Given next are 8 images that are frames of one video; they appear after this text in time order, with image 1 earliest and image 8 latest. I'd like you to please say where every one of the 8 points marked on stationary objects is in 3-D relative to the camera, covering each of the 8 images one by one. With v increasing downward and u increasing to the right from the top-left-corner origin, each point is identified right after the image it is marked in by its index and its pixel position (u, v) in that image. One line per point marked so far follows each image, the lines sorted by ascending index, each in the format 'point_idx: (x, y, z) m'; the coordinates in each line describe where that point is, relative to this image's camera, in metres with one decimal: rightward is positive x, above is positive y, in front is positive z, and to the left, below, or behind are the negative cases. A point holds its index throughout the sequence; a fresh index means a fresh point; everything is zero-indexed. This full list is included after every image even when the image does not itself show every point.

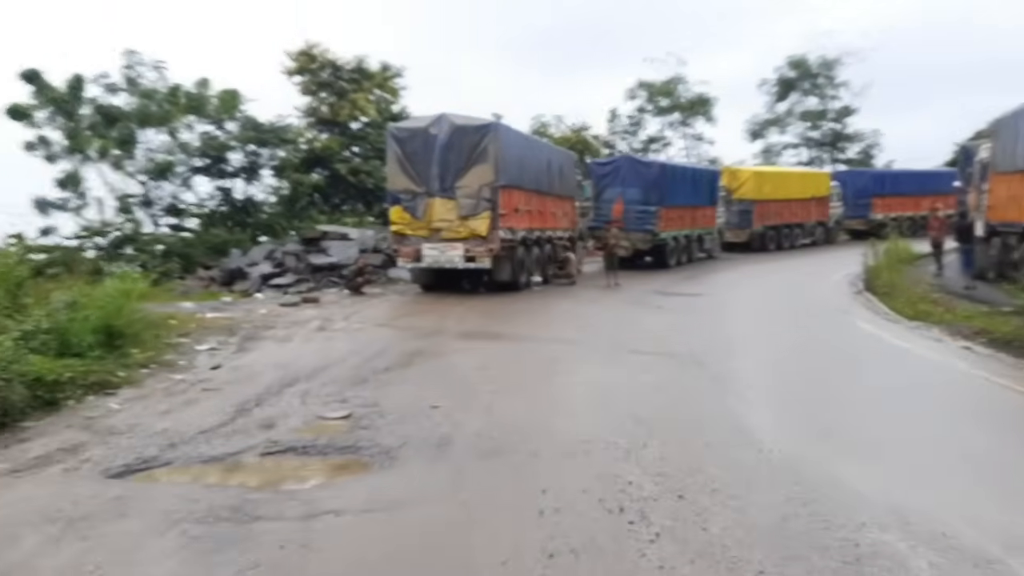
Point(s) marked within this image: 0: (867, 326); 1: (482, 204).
0: (+5.9, -0.6, +14.1) m
1: (-0.7, +1.9, +19.8) m
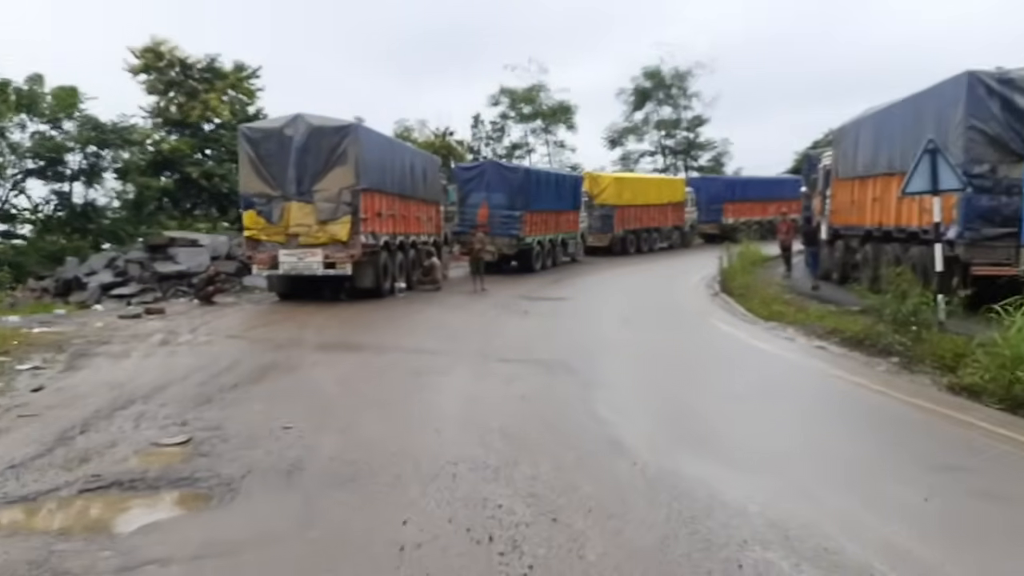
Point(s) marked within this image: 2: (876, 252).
0: (+3.6, -0.6, +14.4) m
1: (-3.8, +1.8, +19.0) m
2: (+7.9, +0.8, +18.7) m
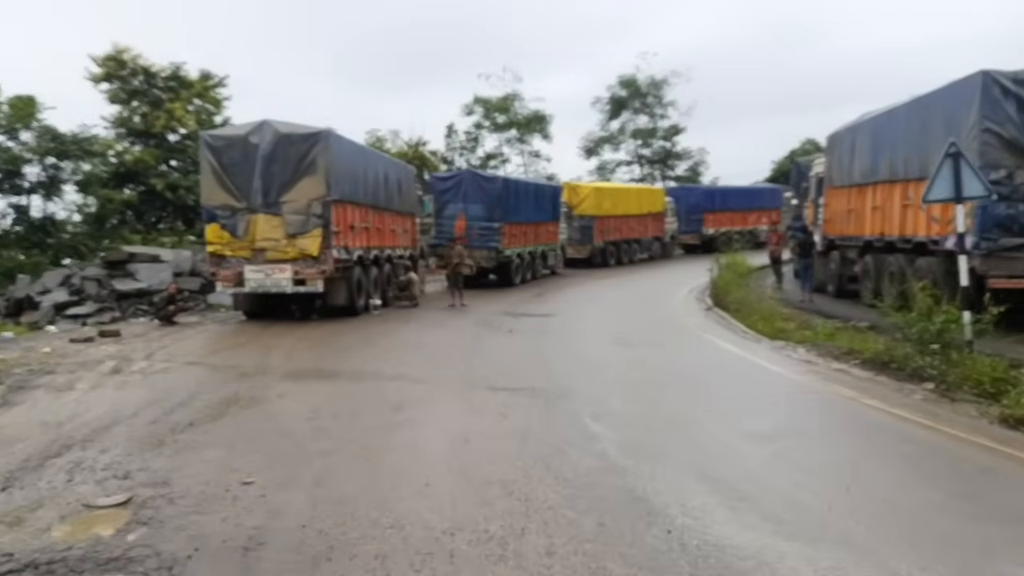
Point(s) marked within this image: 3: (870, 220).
0: (+3.4, -0.9, +13.4) m
1: (-4.2, +1.4, +17.8) m
2: (+7.6, +0.5, +17.8) m
3: (+7.5, +1.4, +17.9) m
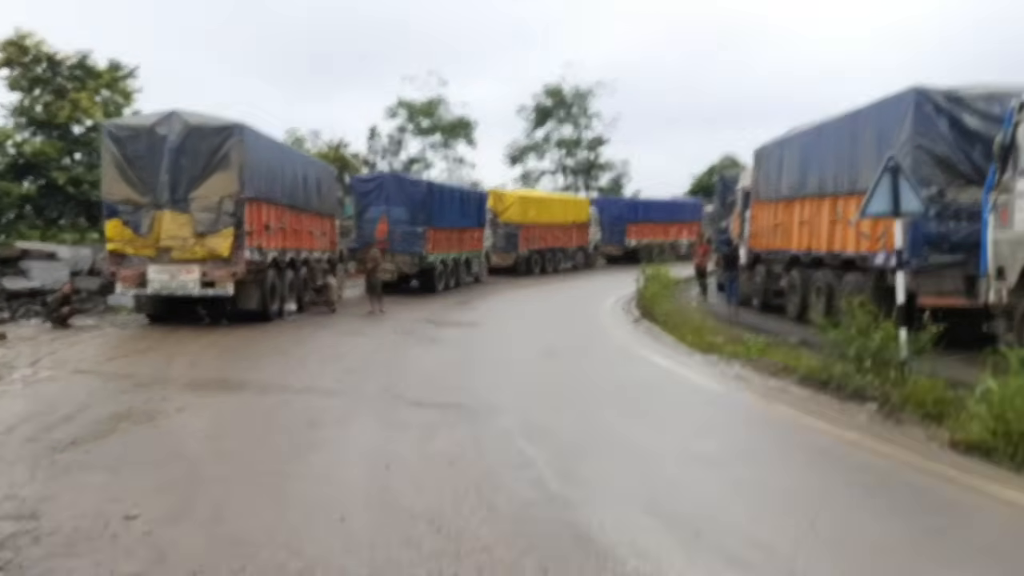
0: (+2.3, -1.1, +13.0) m
1: (-5.6, +1.3, +16.7) m
2: (+6.0, +0.2, +17.8) m
3: (+6.0, +1.1, +17.9) m
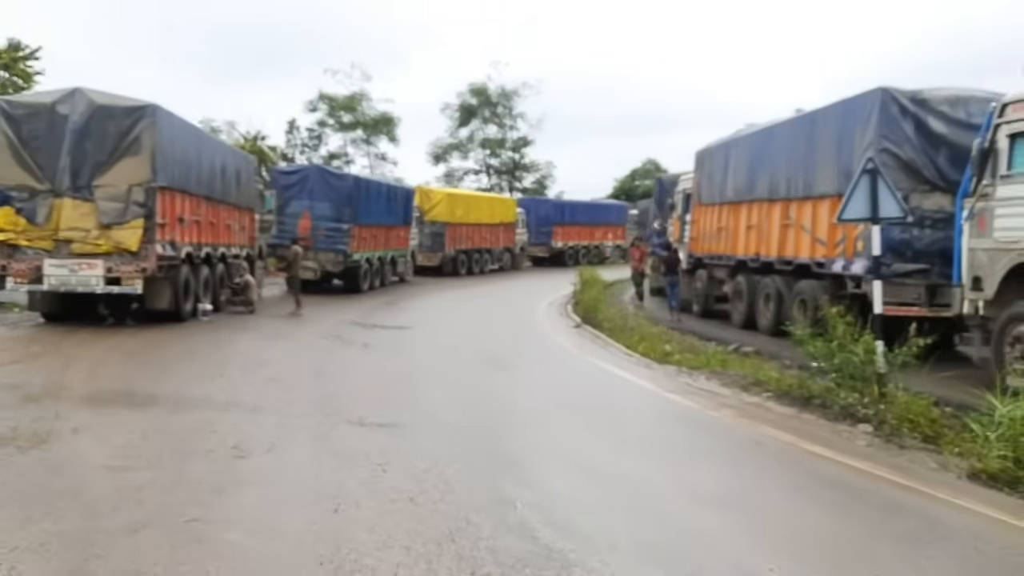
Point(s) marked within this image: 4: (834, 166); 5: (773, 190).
0: (+1.5, -1.1, +12.1) m
1: (-6.7, +1.4, +15.1) m
2: (+4.8, +0.1, +17.3) m
3: (+4.7, +1.0, +17.4) m
4: (+5.0, +1.9, +13.5) m
5: (+4.9, +1.8, +16.0) m
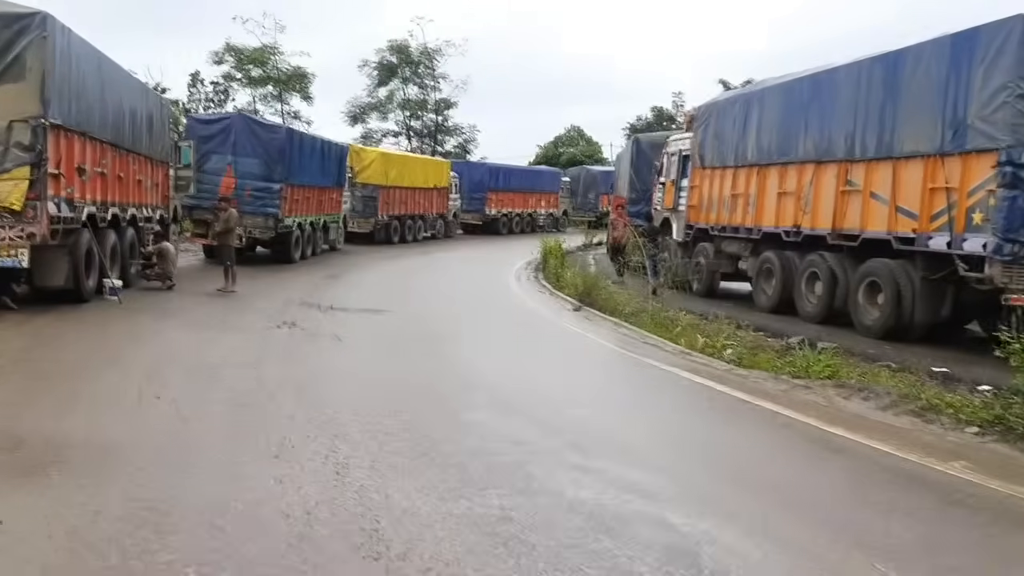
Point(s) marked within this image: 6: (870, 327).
0: (+1.9, -0.9, +9.3) m
1: (-6.5, +1.7, +11.2) m
2: (+4.6, +0.5, +14.7) m
3: (+4.6, +1.4, +14.7) m
4: (+5.3, +2.1, +10.8) m
5: (+4.9, +2.2, +13.4) m
6: (+5.0, -0.6, +12.0) m
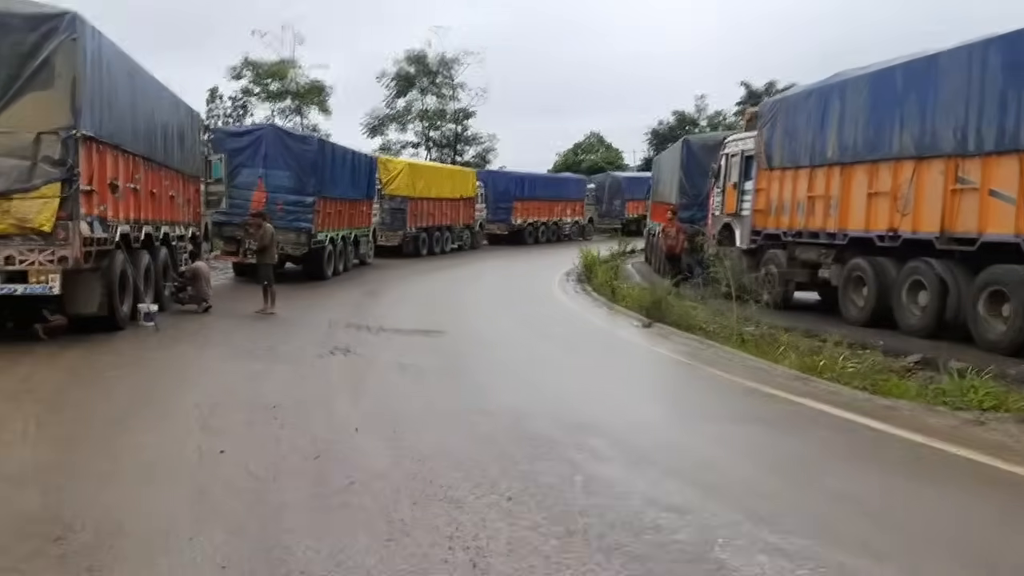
0: (+2.9, -1.1, +8.0) m
1: (-5.6, +1.4, +10.2) m
2: (+5.7, +0.3, +13.4) m
3: (+5.6, +1.2, +13.5) m
4: (+6.3, +2.0, +9.5) m
5: (+5.9, +2.0, +12.1) m
6: (+6.0, -0.7, +10.7) m
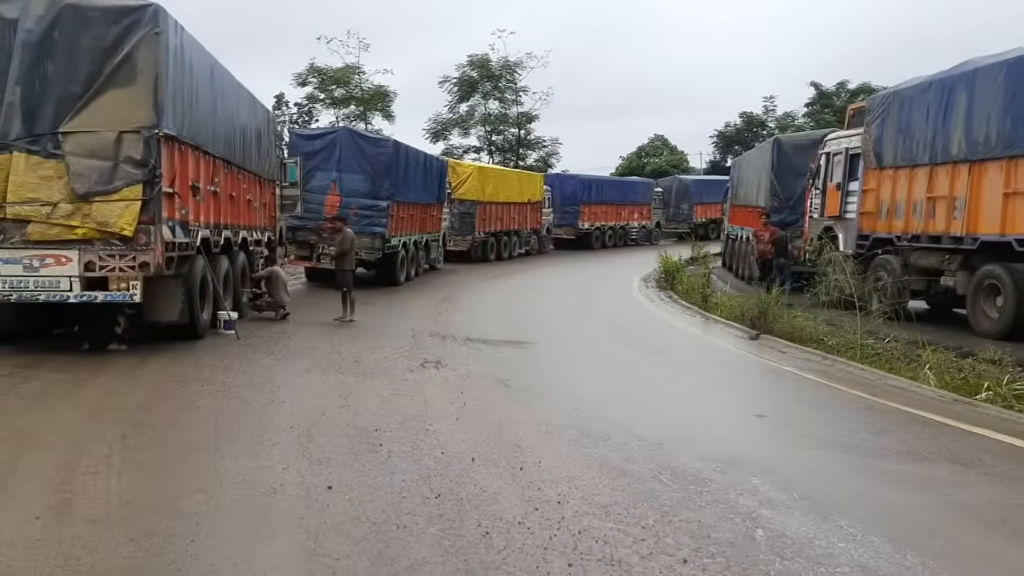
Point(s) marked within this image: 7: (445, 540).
0: (+3.9, -1.2, +6.9) m
1: (-4.3, +1.3, +9.6) m
2: (+7.1, +0.2, +12.1) m
3: (+7.0, +1.1, +12.1) m
4: (+7.4, +1.9, +8.2) m
5: (+7.2, +1.9, +10.8) m
6: (+7.2, -0.8, +9.4) m
7: (-0.4, -1.3, +4.4) m
